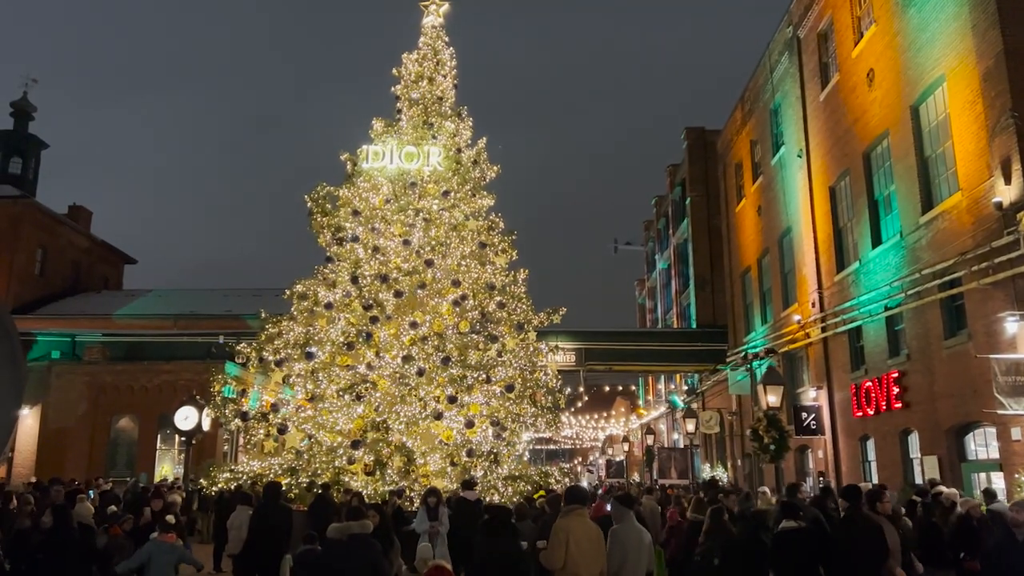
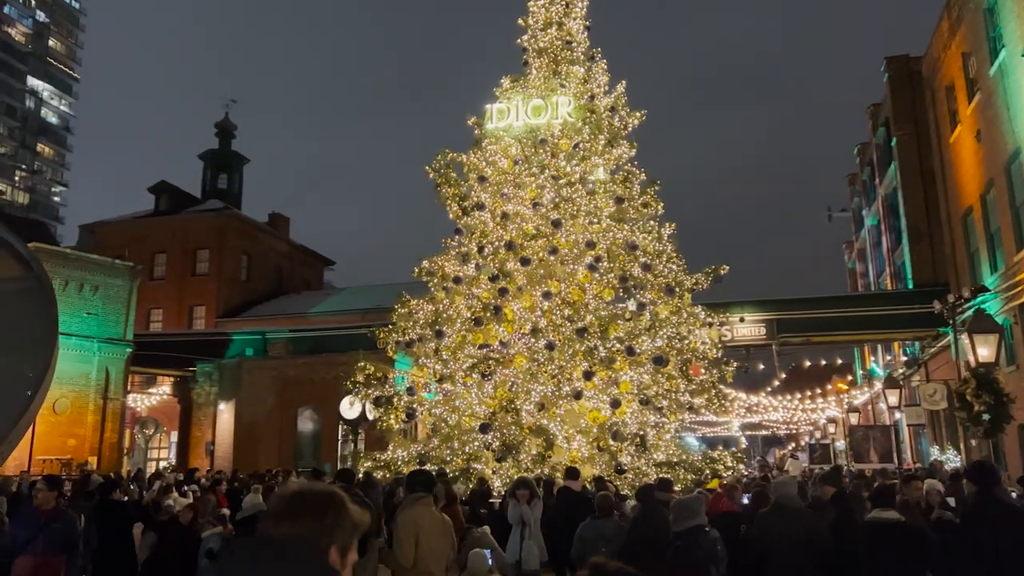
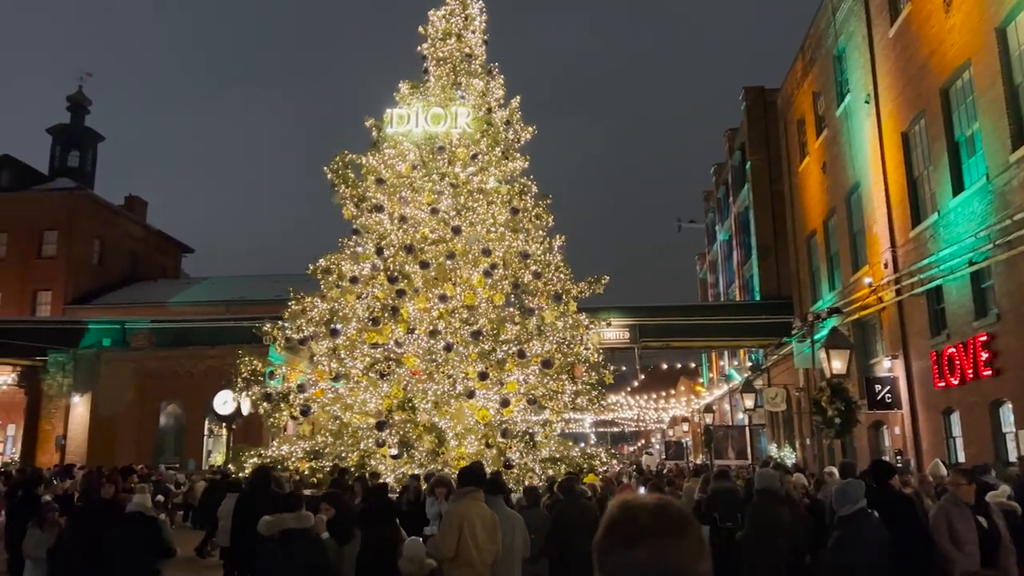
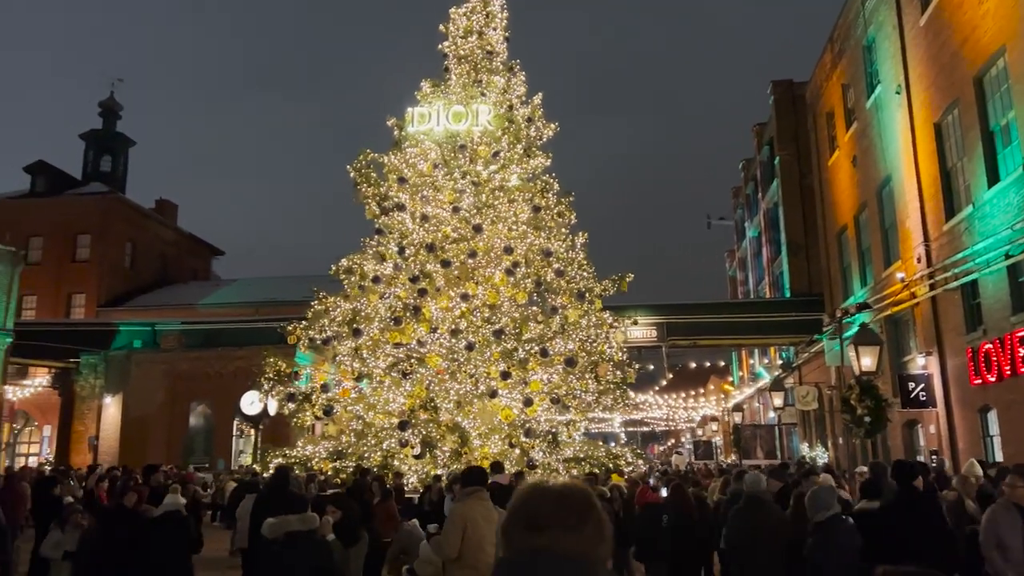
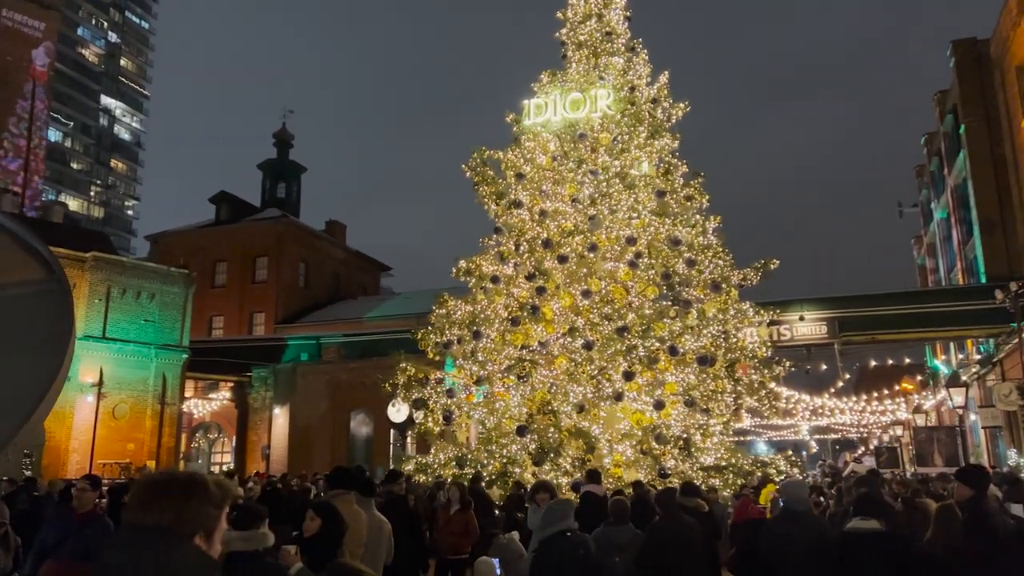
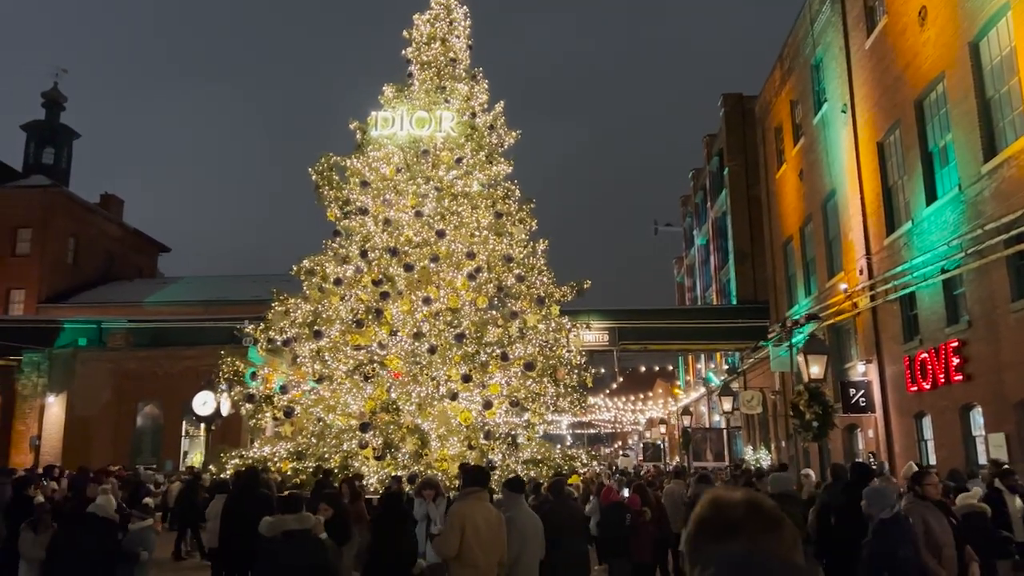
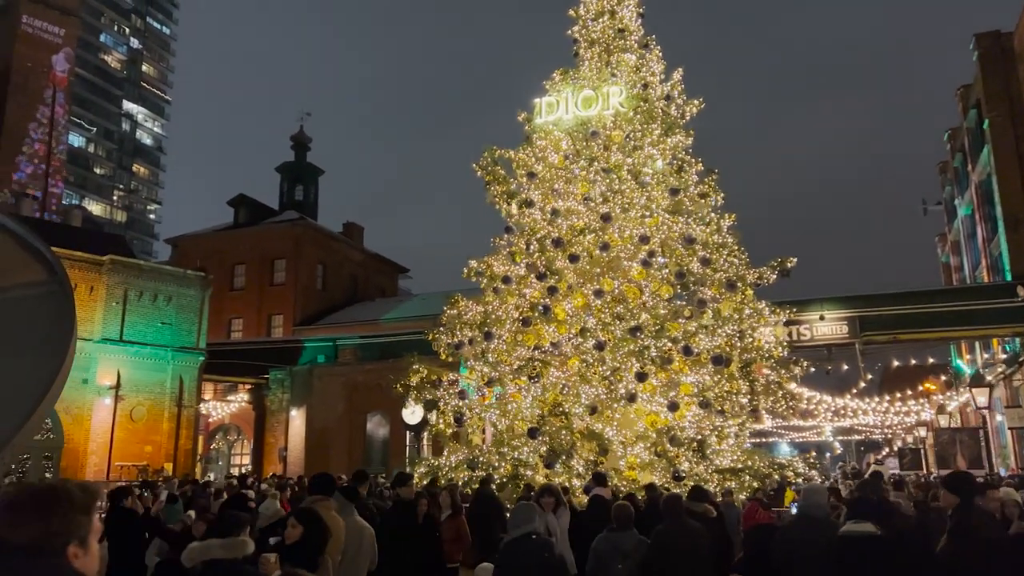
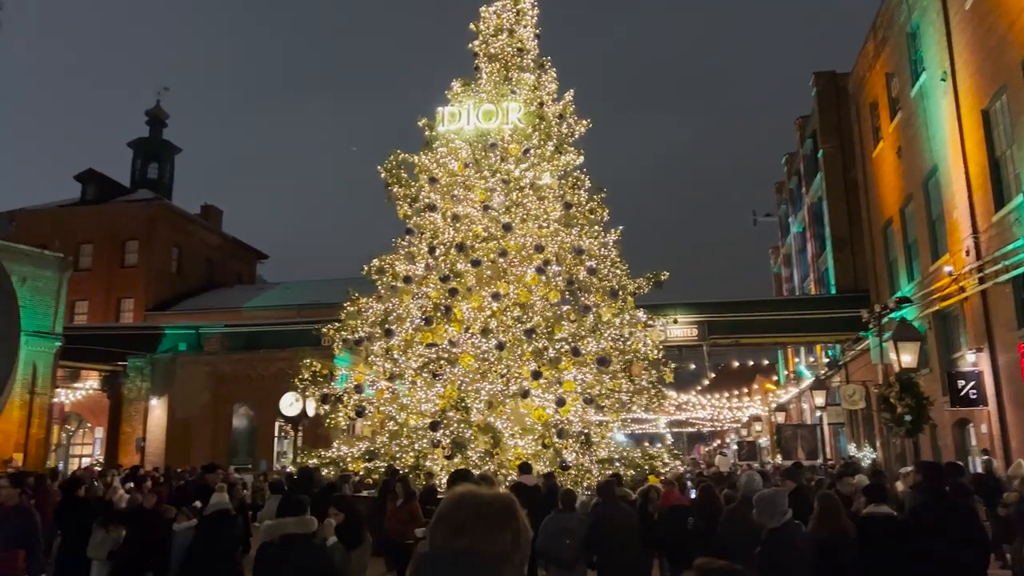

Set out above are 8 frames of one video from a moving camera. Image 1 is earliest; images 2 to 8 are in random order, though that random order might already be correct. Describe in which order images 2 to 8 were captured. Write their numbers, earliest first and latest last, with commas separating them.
6, 3, 4, 8, 2, 5, 7
